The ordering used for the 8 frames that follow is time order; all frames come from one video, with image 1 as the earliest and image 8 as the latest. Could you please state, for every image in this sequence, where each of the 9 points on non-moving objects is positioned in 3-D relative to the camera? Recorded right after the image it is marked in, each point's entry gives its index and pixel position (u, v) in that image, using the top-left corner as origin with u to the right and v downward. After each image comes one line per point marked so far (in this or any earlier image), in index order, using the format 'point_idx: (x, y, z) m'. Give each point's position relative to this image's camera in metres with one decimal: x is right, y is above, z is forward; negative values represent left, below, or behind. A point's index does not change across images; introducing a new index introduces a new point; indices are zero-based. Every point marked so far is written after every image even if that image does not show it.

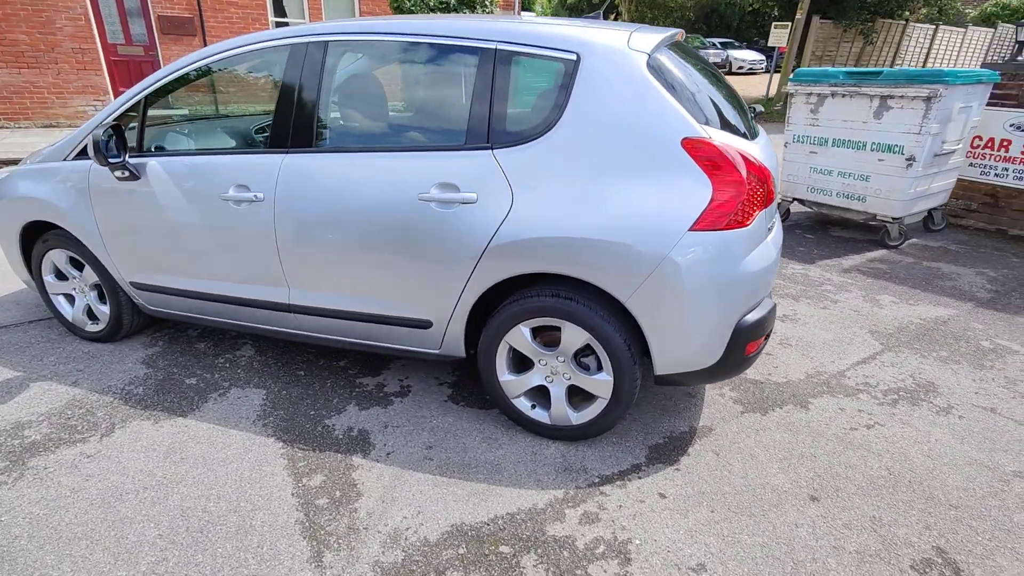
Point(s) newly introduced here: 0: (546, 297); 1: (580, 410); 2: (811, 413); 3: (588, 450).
0: (+0.2, 0.0, +2.5) m
1: (+0.3, -0.6, +2.7) m
2: (+1.7, -0.7, +2.9) m
3: (+0.4, -0.8, +2.6) m
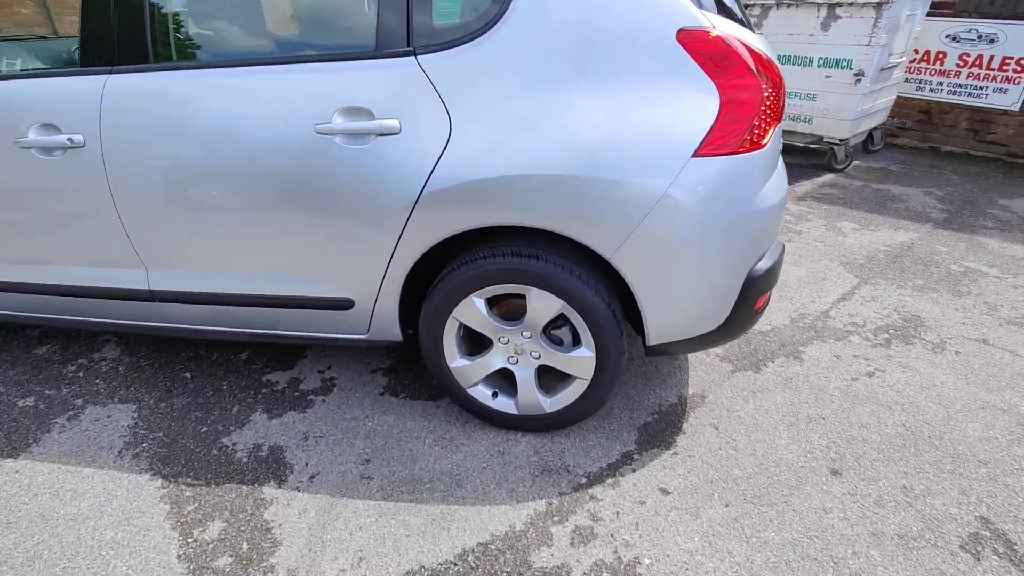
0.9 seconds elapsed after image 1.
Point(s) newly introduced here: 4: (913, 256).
0: (0.0, +0.1, +1.9) m
1: (+0.2, -0.4, +2.1) m
2: (+1.4, -0.4, +2.6) m
3: (+0.2, -0.6, +2.2) m
4: (+2.7, +0.2, +3.6) m
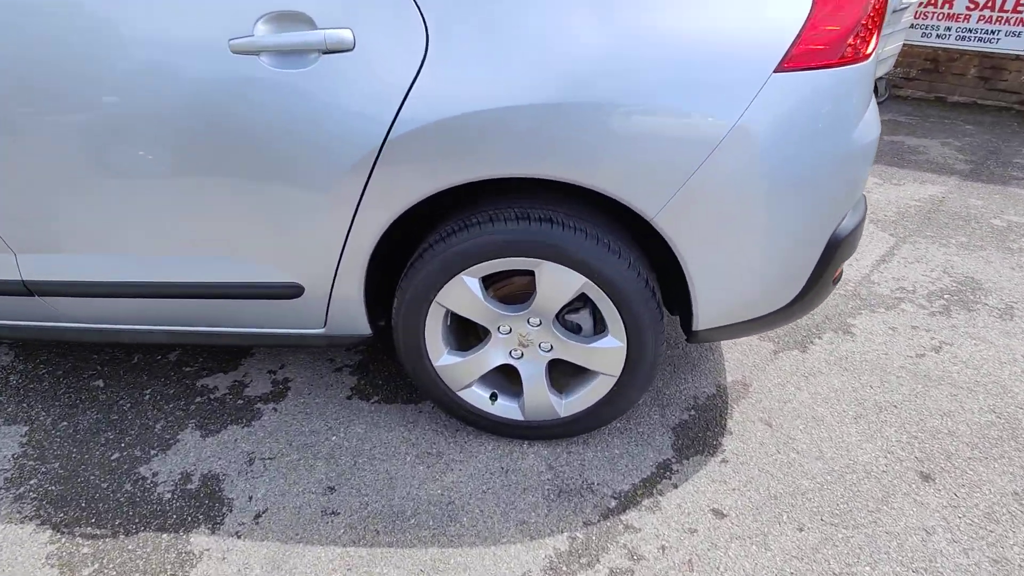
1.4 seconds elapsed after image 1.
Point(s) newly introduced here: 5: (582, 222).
0: (0.0, +0.2, +1.4) m
1: (+0.2, -0.3, +1.7) m
2: (+1.4, -0.2, +2.1) m
3: (+0.2, -0.5, +1.7) m
4: (+2.6, +0.5, +3.2) m
5: (+0.2, +0.2, +1.4) m
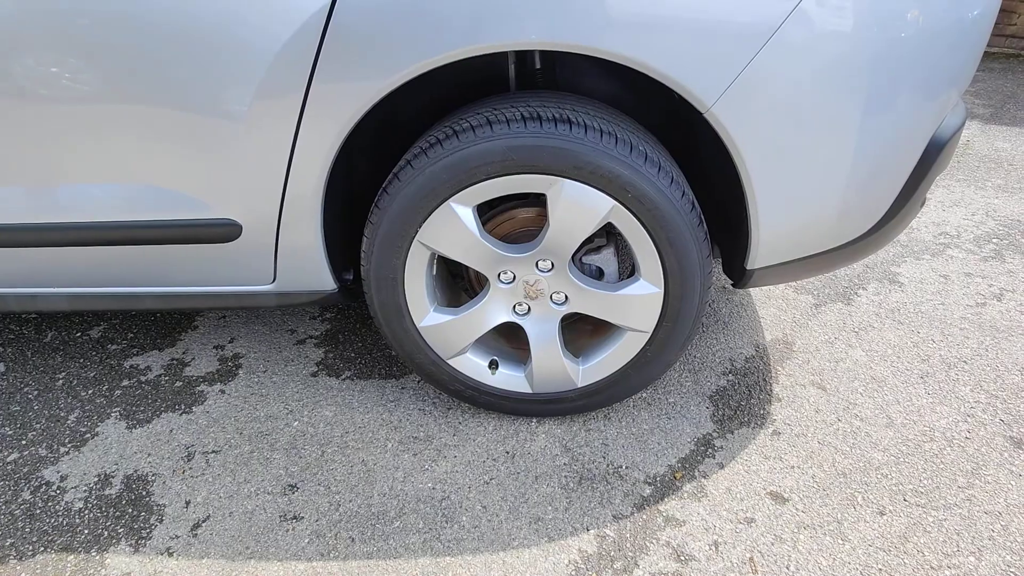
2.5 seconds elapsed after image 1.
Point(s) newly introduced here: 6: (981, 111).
0: (0.0, +0.3, +1.1) m
1: (+0.2, -0.2, +1.3) m
2: (+1.4, 0.0, +1.9) m
3: (+0.3, -0.4, +1.4) m
4: (+2.6, +0.8, +2.9) m
5: (+0.2, +0.3, +1.1) m
6: (+3.2, +1.2, +3.5) m
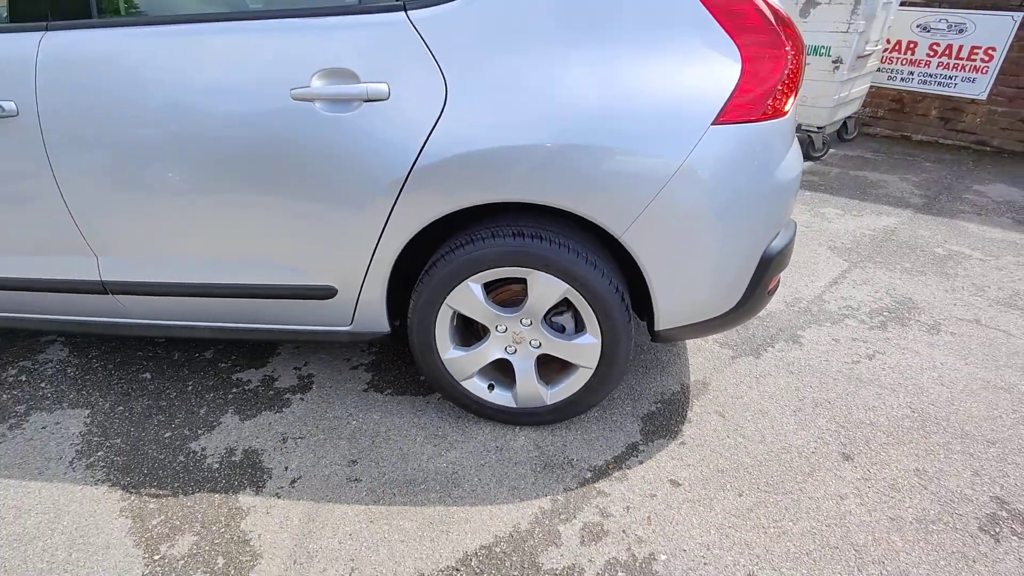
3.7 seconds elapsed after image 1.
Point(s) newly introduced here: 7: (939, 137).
0: (0.0, +0.2, +1.8) m
1: (+0.2, -0.4, +2.0) m
2: (+1.4, -0.3, +2.5) m
3: (+0.2, -0.6, +2.0) m
4: (+2.6, +0.3, +3.6) m
5: (+0.2, +0.2, +1.8) m
6: (+3.2, +0.7, +4.2) m
7: (+4.6, +1.6, +5.6) m
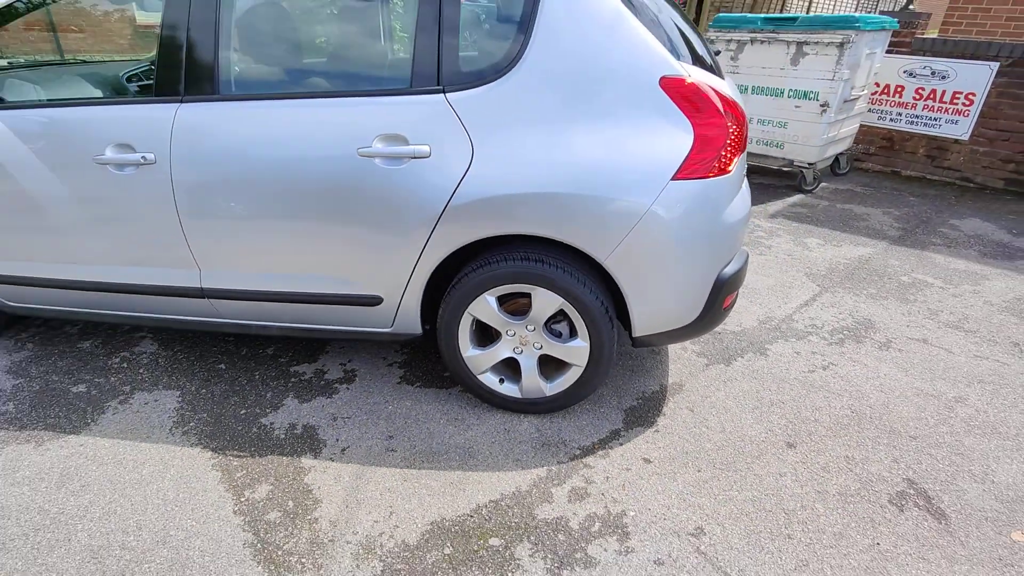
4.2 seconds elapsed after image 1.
0: (0.0, +0.1, +2.3) m
1: (+0.2, -0.4, +2.5) m
2: (+1.4, -0.4, +2.9) m
3: (+0.2, -0.6, +2.5) m
4: (+2.7, +0.2, +4.0) m
5: (+0.2, +0.1, +2.3) m
6: (+3.4, +0.5, +4.6) m
7: (+4.8, +1.3, +6.0) m
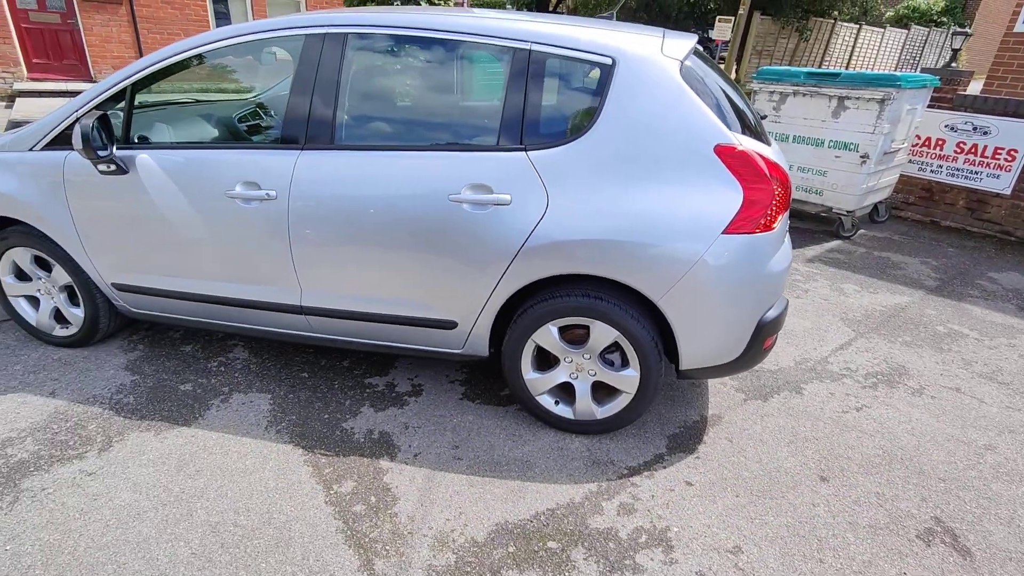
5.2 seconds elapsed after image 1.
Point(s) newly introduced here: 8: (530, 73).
0: (+0.3, 0.0, +2.6) m
1: (+0.5, -0.6, +2.7) m
2: (+1.8, -0.7, +3.1) m
3: (+0.5, -0.8, +2.7) m
4: (+3.1, -0.2, +4.1) m
5: (+0.5, -0.1, +2.5) m
6: (+3.8, 0.0, +4.7) m
7: (+5.3, +0.7, +6.1) m
8: (+0.1, +1.0, +2.5) m
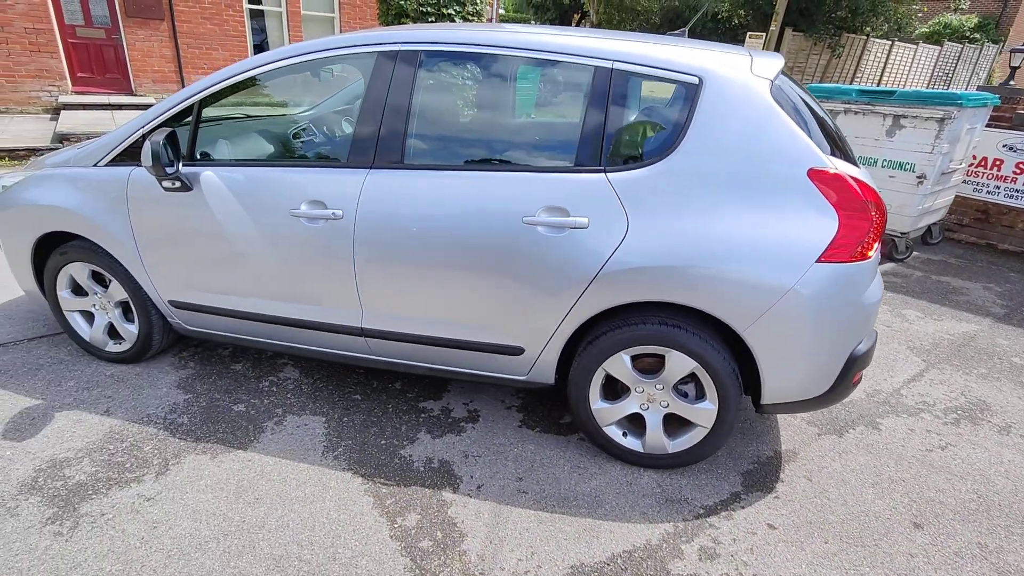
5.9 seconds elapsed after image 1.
0: (+0.7, -0.2, +2.5) m
1: (+0.8, -0.7, +2.6) m
2: (+2.1, -0.8, +3.0) m
3: (+0.9, -1.0, +2.6) m
4: (+3.5, -0.4, +3.9) m
5: (+0.9, -0.2, +2.4) m
6: (+4.2, -0.2, +4.5) m
7: (+5.8, +0.4, +5.9) m
8: (+0.4, +0.9, +2.4) m
